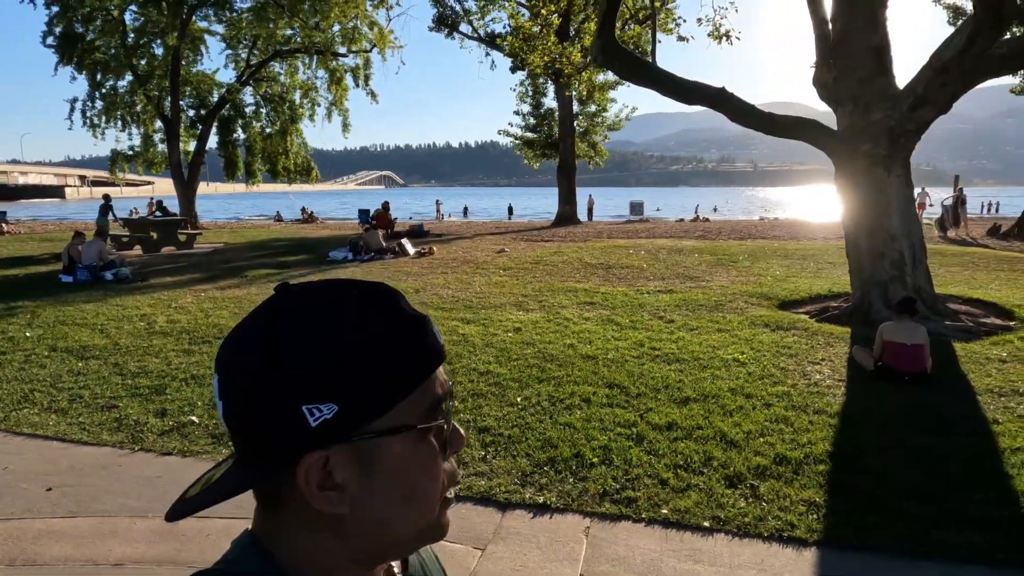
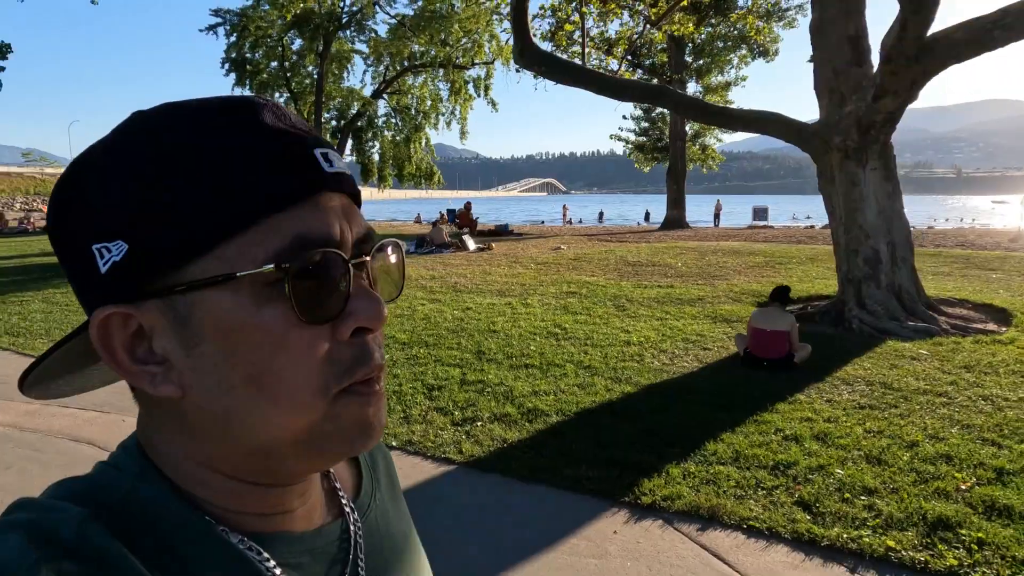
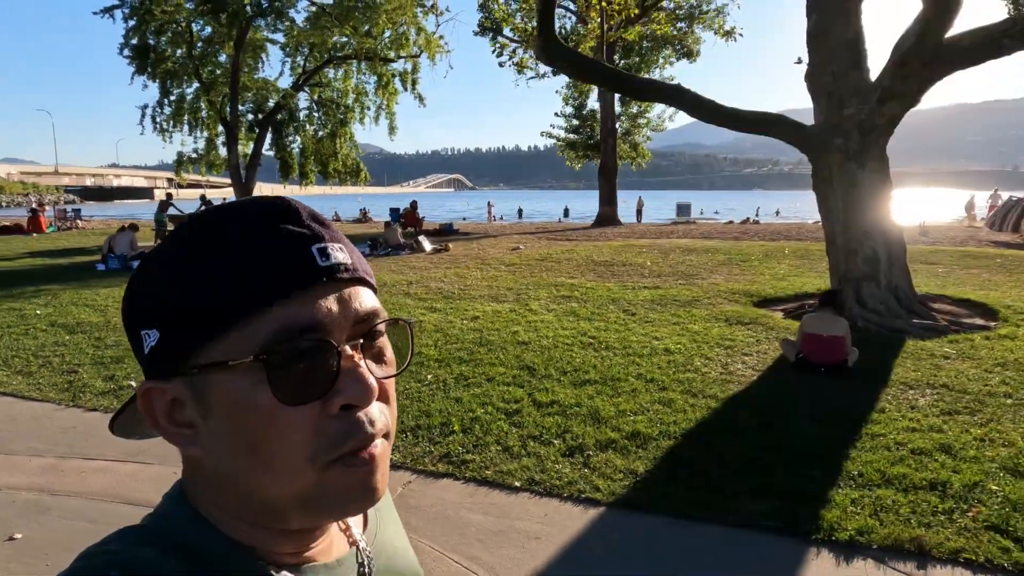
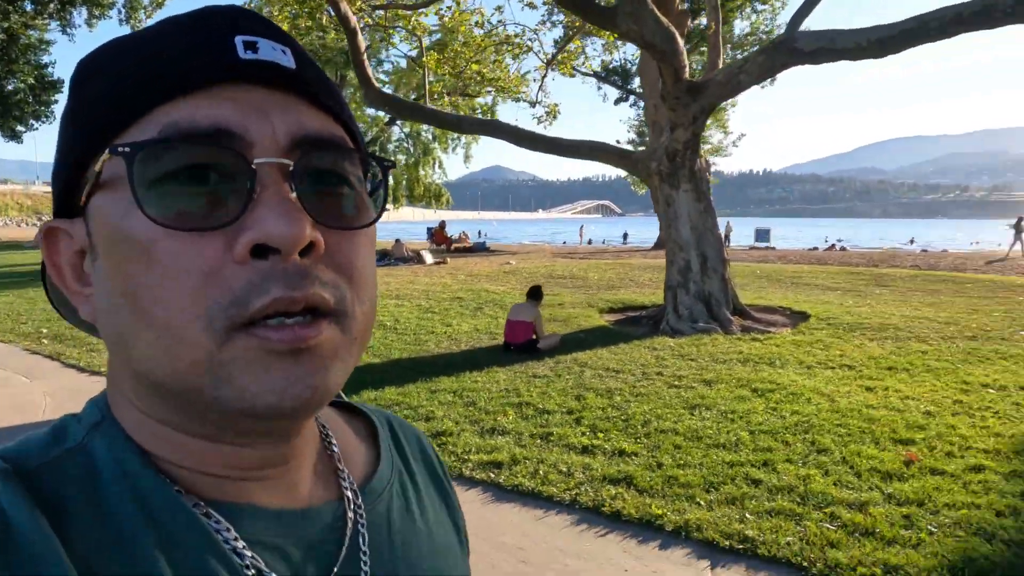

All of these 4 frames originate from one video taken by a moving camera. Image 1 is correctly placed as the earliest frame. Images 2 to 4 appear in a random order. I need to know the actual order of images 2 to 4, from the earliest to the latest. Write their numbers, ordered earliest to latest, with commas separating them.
3, 2, 4
